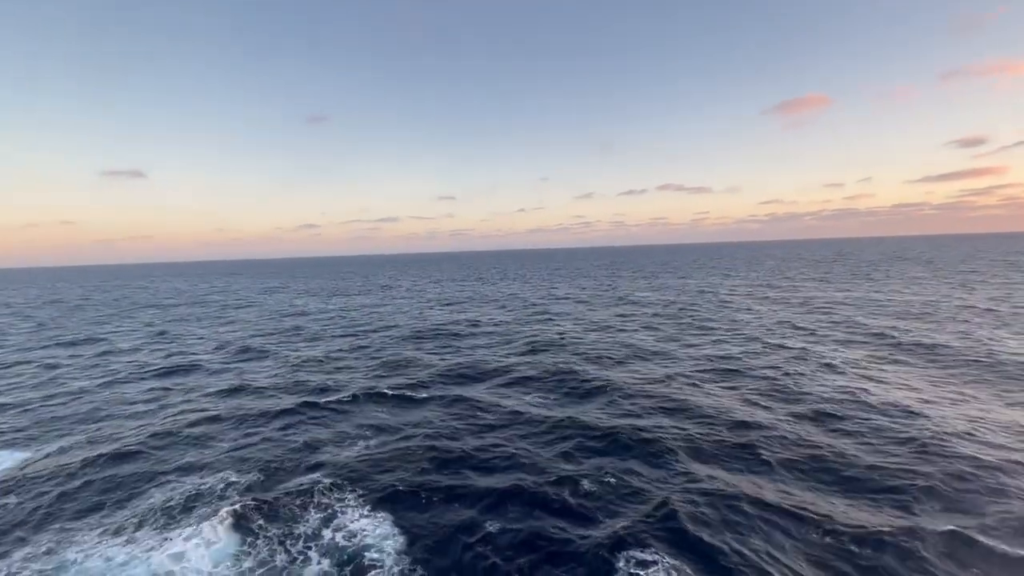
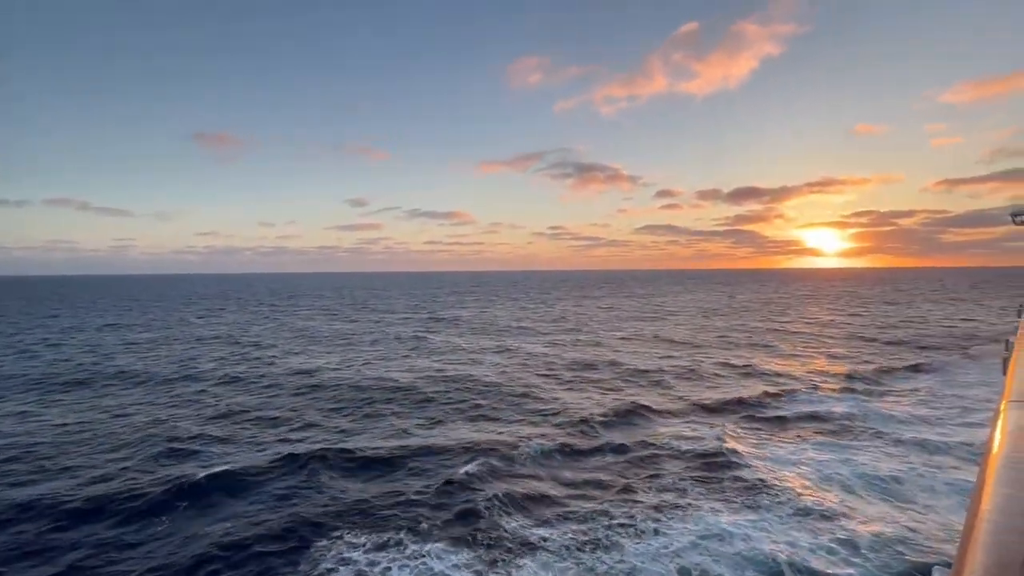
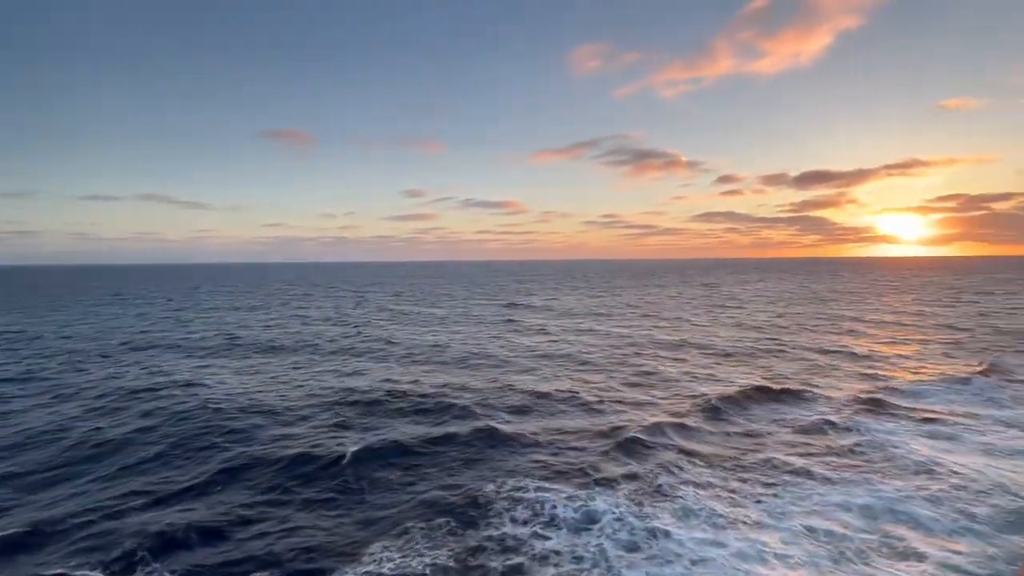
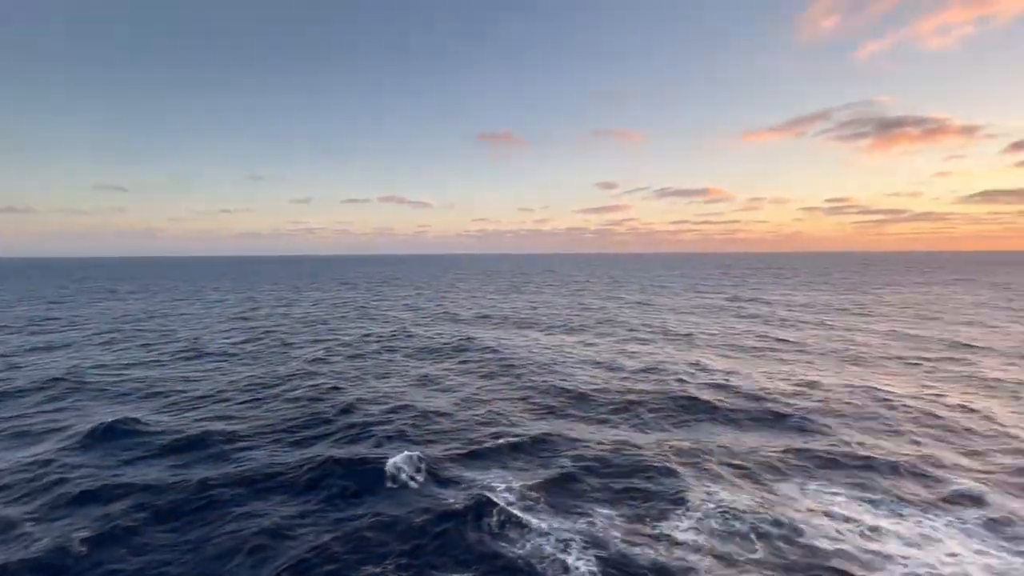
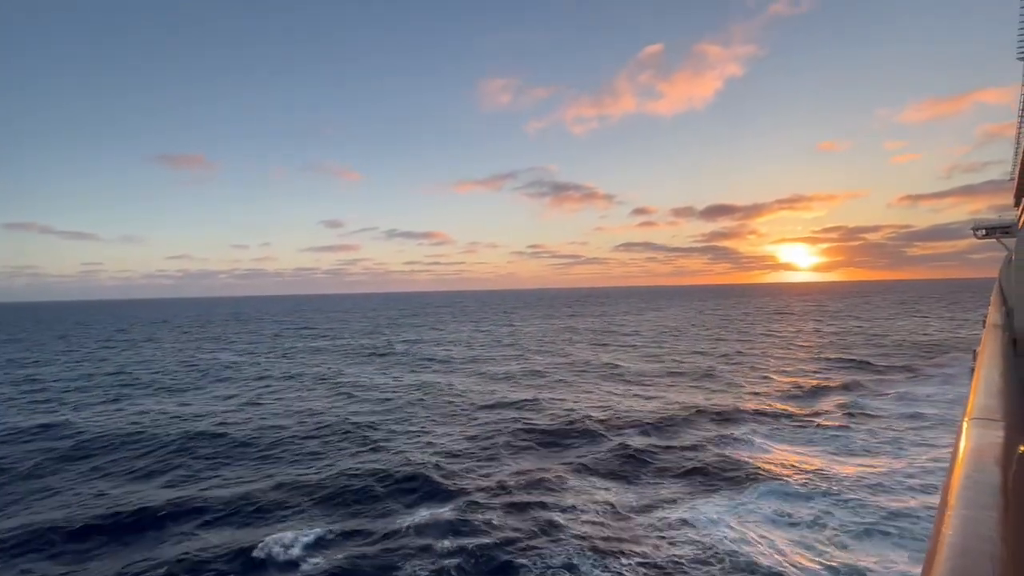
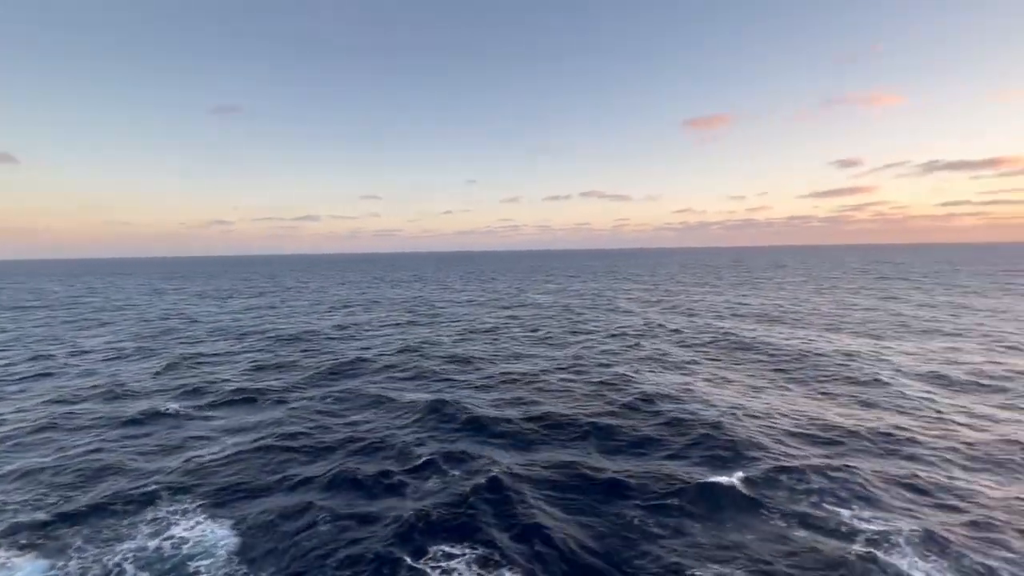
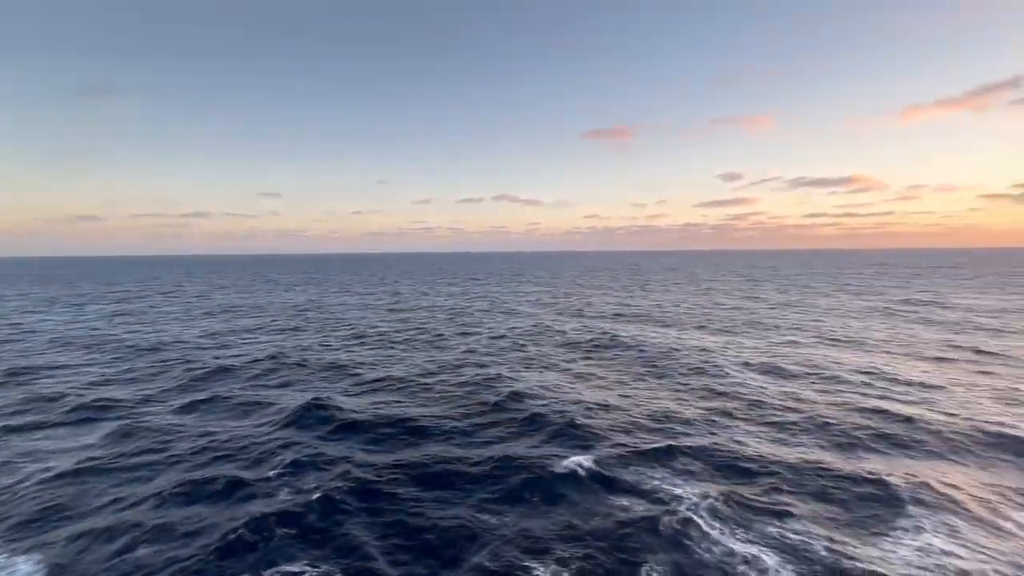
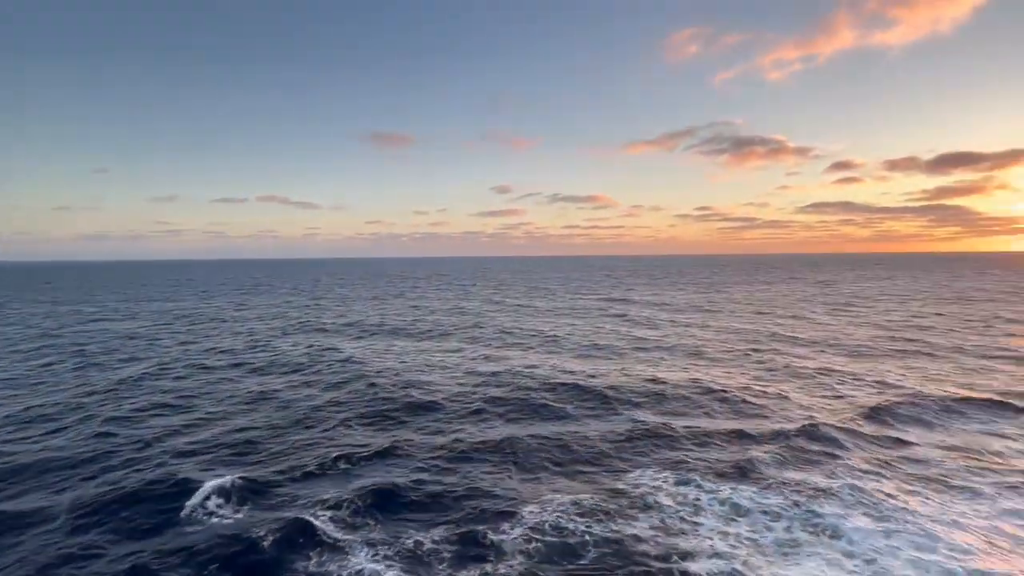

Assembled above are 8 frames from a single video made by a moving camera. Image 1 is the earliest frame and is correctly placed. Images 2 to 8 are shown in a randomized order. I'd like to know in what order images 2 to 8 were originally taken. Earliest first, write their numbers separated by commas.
6, 7, 4, 8, 3, 2, 5
